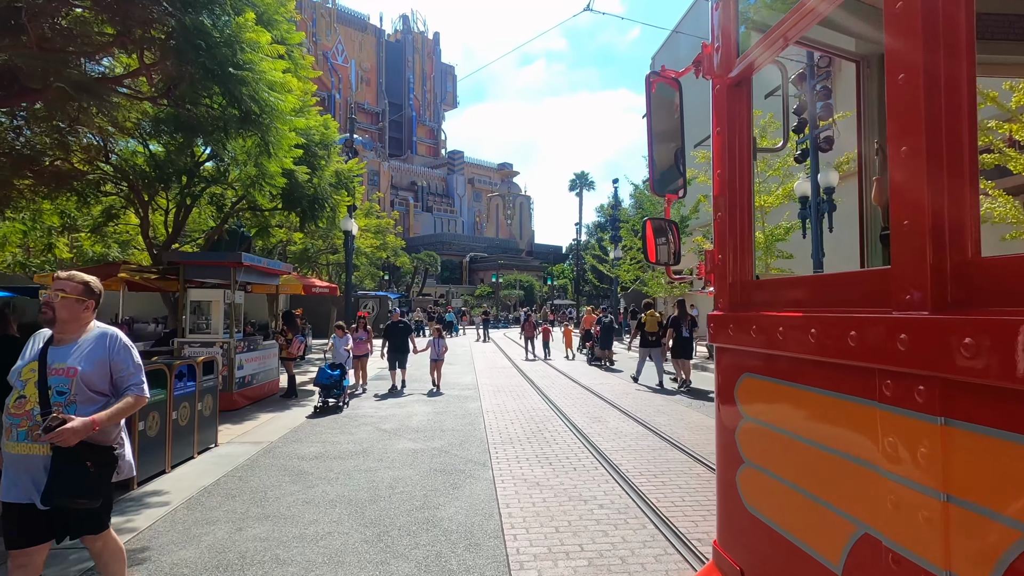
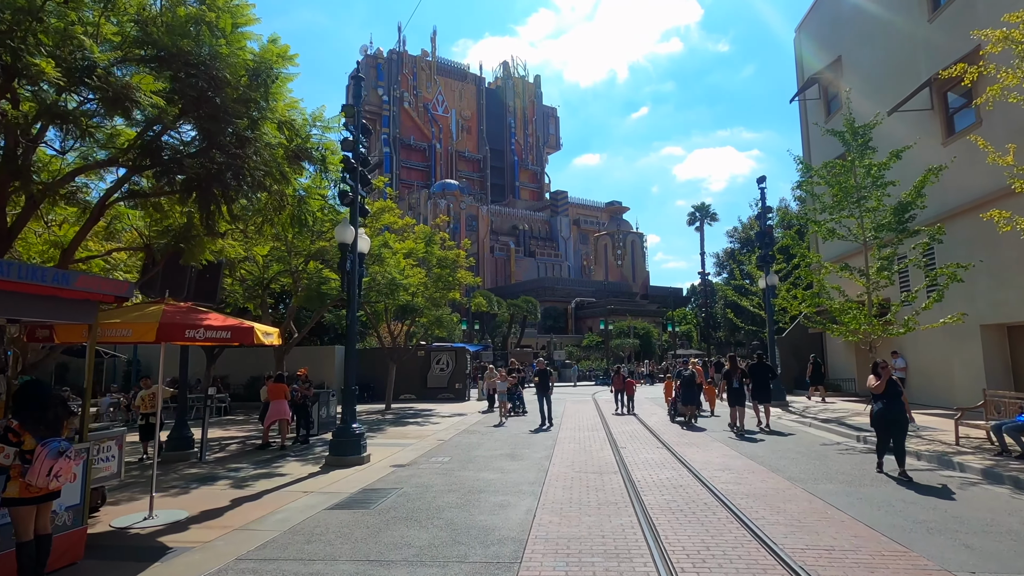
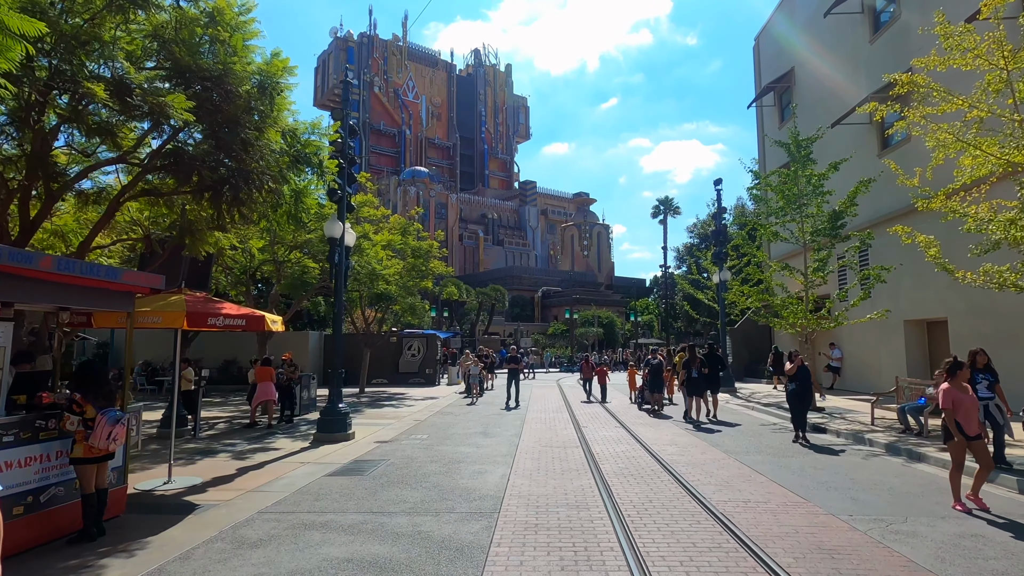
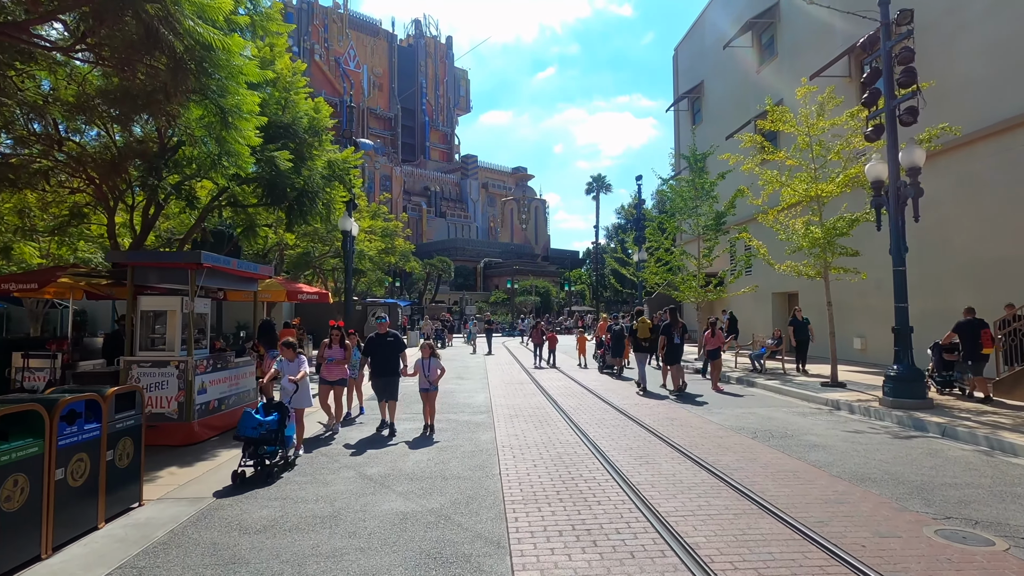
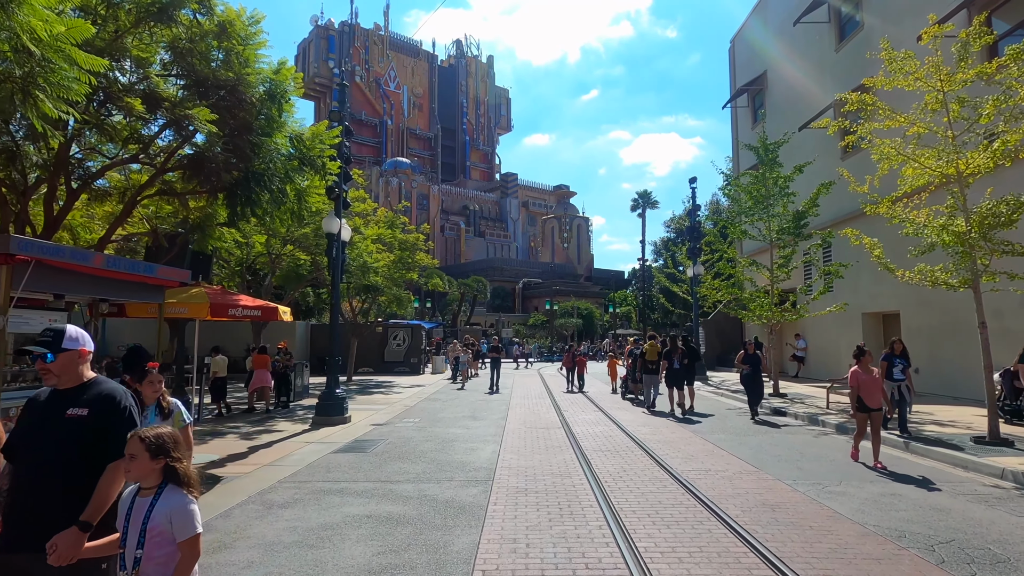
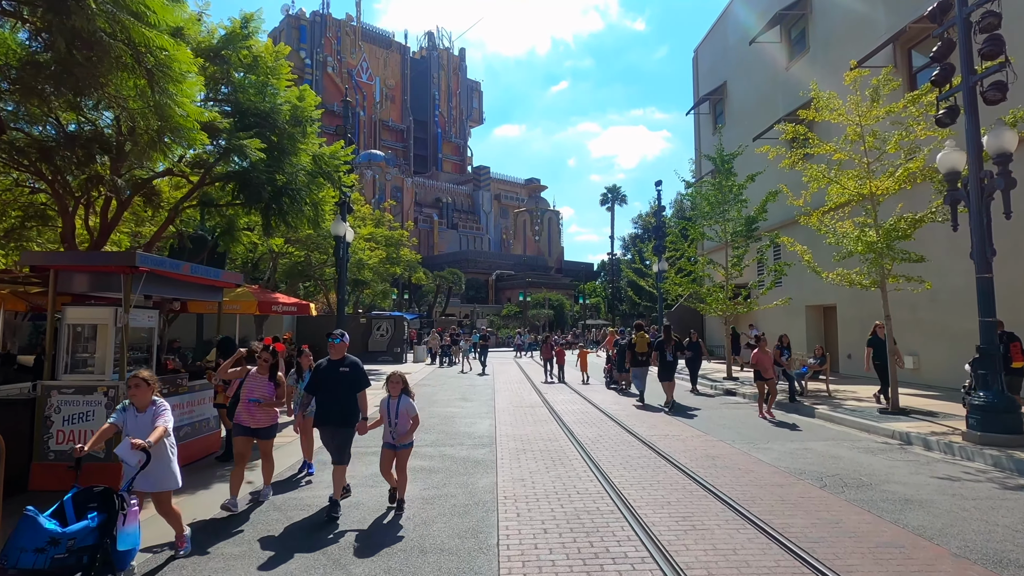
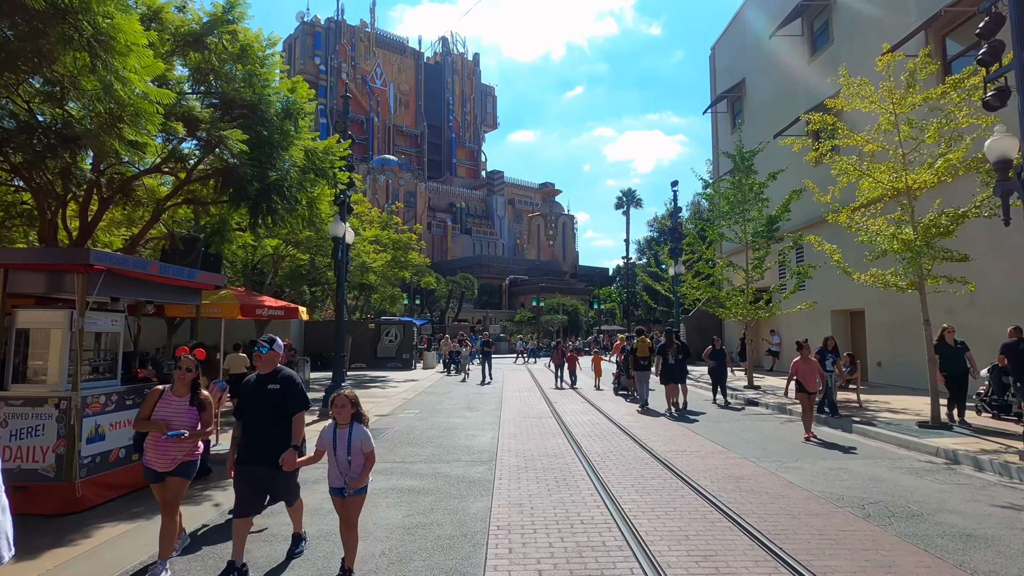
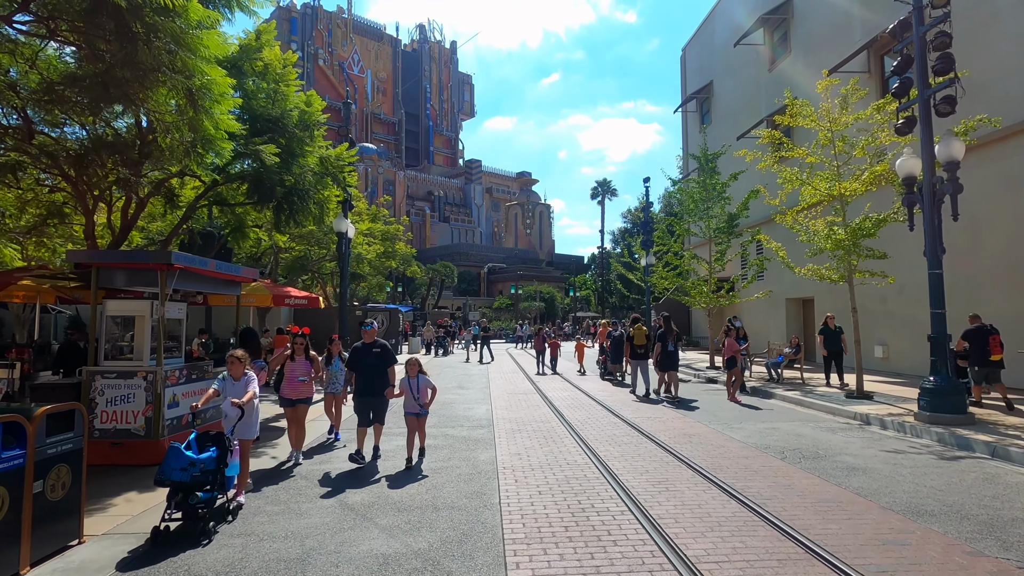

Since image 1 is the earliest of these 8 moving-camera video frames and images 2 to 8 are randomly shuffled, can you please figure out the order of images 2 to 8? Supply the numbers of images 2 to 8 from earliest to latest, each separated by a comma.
4, 8, 6, 7, 5, 3, 2
